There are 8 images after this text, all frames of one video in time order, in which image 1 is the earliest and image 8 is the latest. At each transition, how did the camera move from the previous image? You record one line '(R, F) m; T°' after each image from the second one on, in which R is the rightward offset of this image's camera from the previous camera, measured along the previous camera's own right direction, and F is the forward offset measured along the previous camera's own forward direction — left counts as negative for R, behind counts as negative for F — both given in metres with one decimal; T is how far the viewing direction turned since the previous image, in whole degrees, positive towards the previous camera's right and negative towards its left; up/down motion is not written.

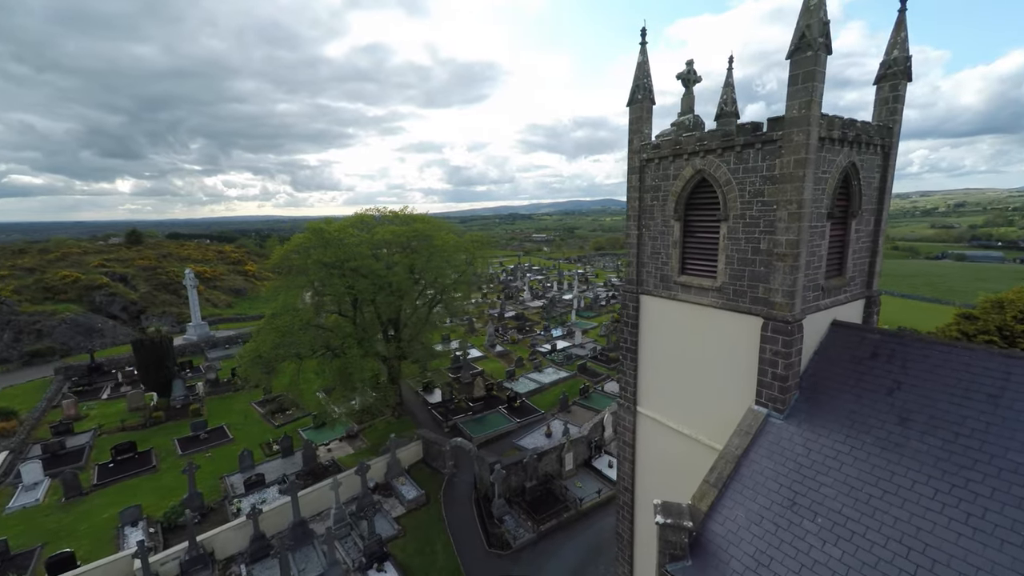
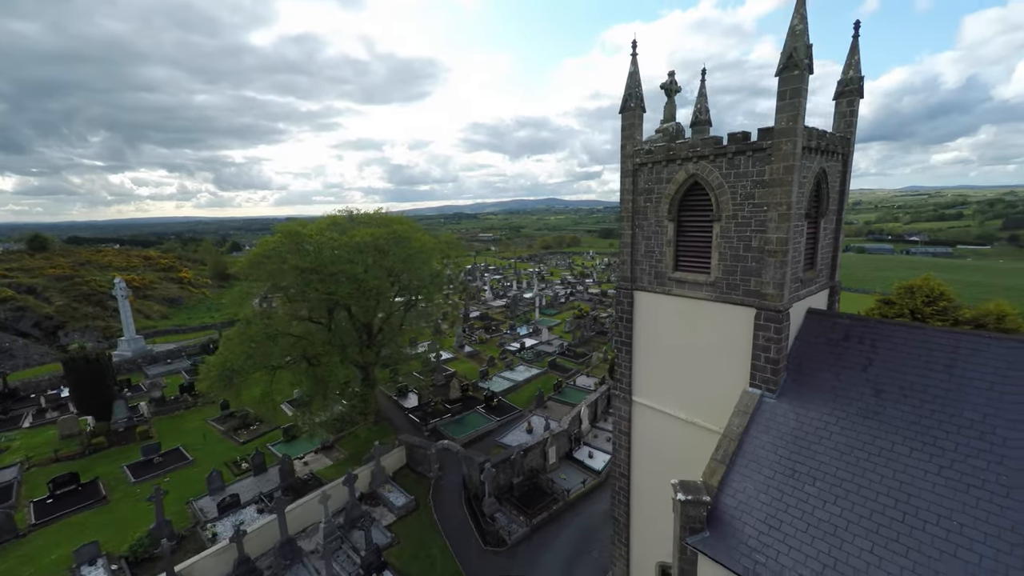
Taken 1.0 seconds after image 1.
(-1.8, -0.2) m; +7°
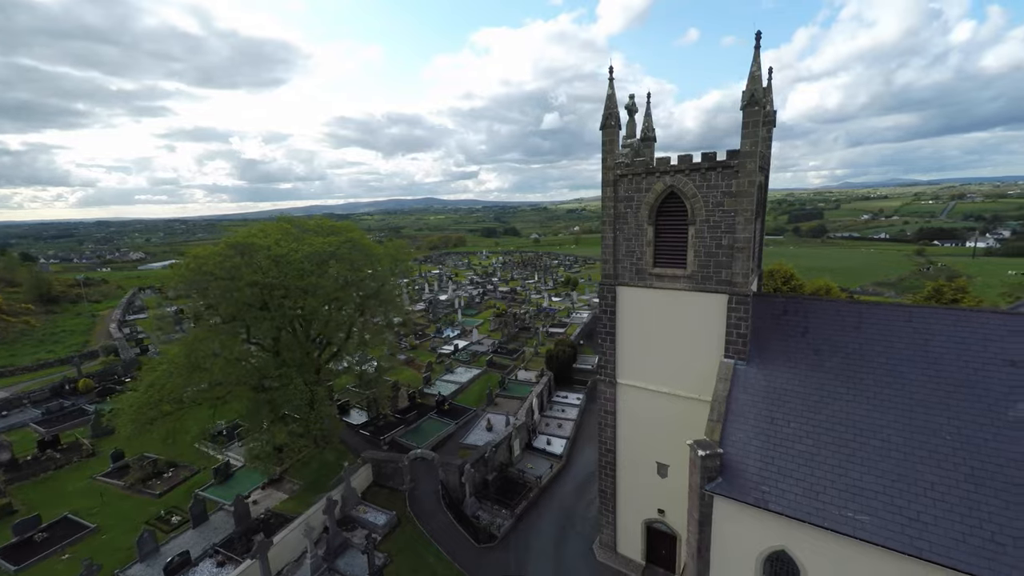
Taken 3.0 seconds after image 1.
(-4.2, -0.2) m; +16°
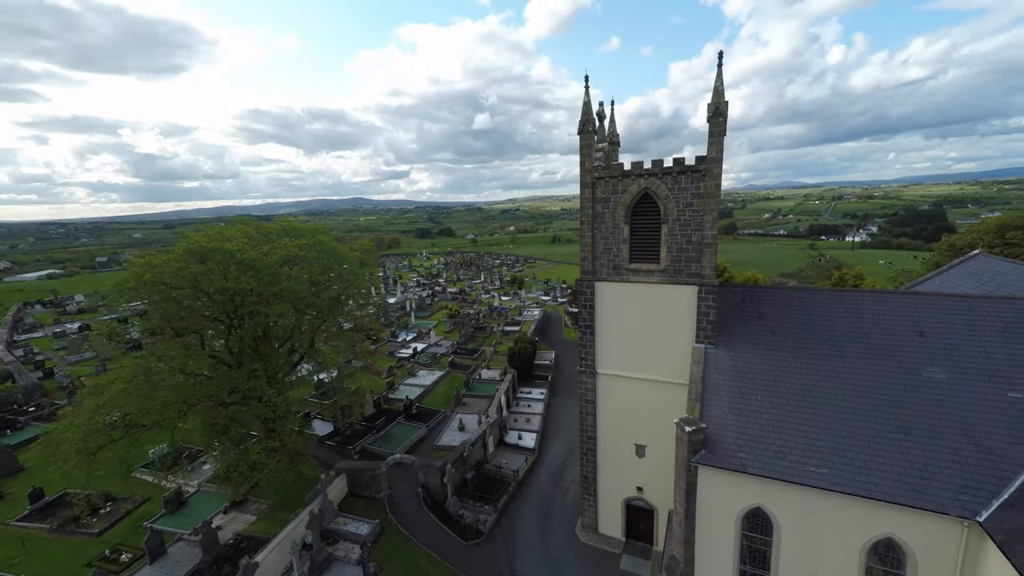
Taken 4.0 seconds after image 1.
(-2.0, -0.3) m; +9°
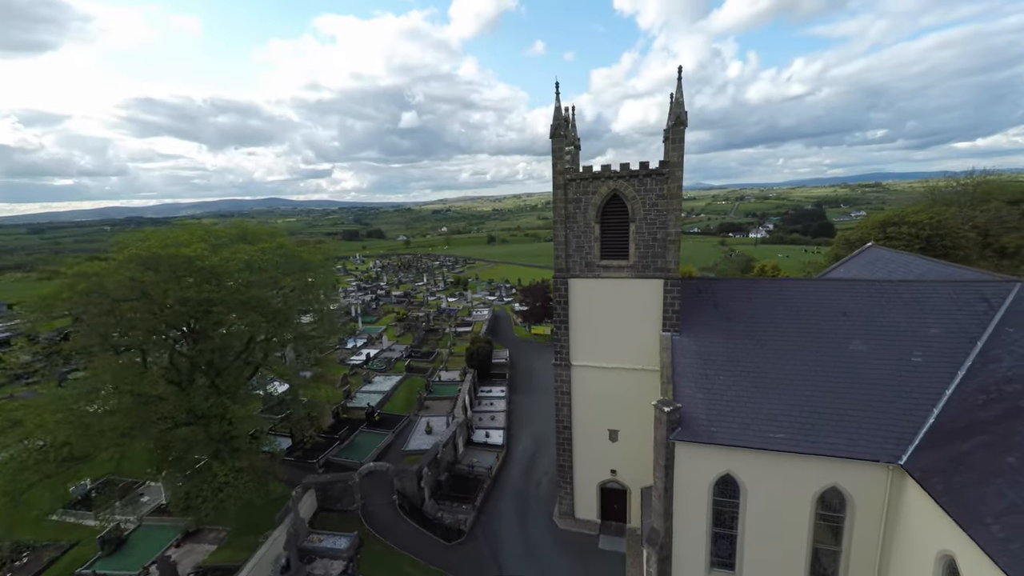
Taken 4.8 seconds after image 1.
(-1.8, -0.3) m; +9°
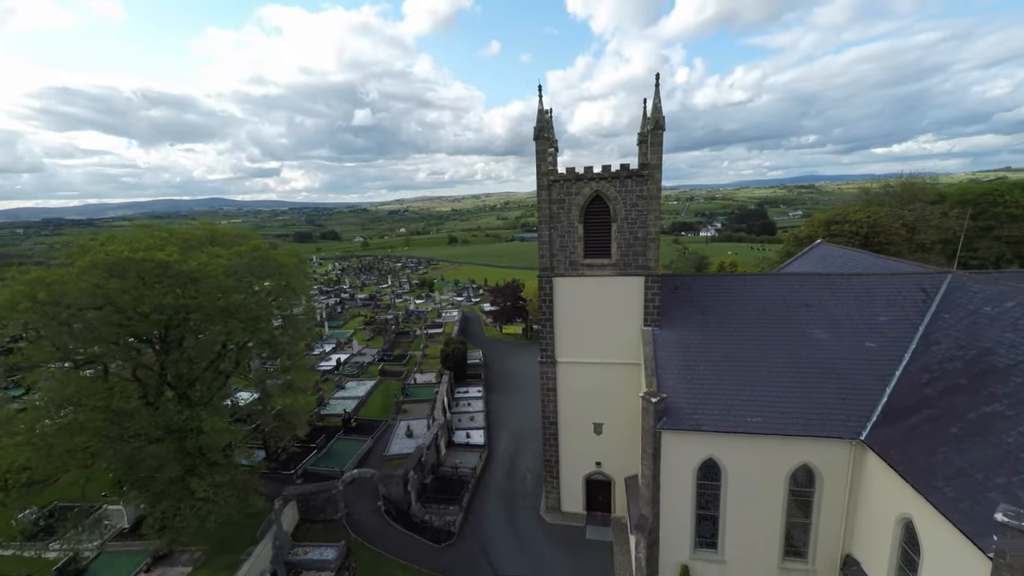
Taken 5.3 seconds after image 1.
(-1.1, -0.2) m; +5°
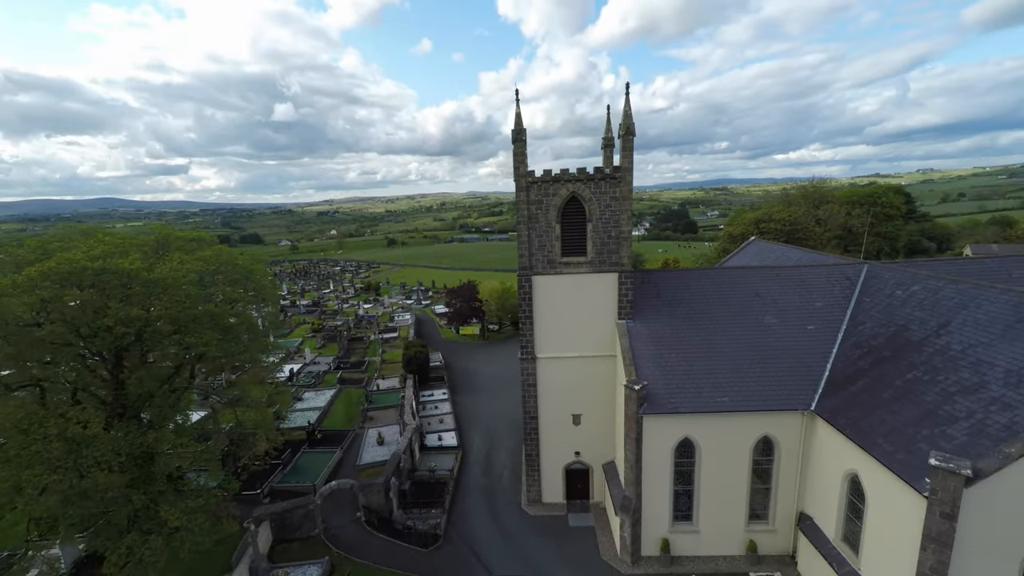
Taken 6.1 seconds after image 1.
(-1.9, -0.2) m; +8°
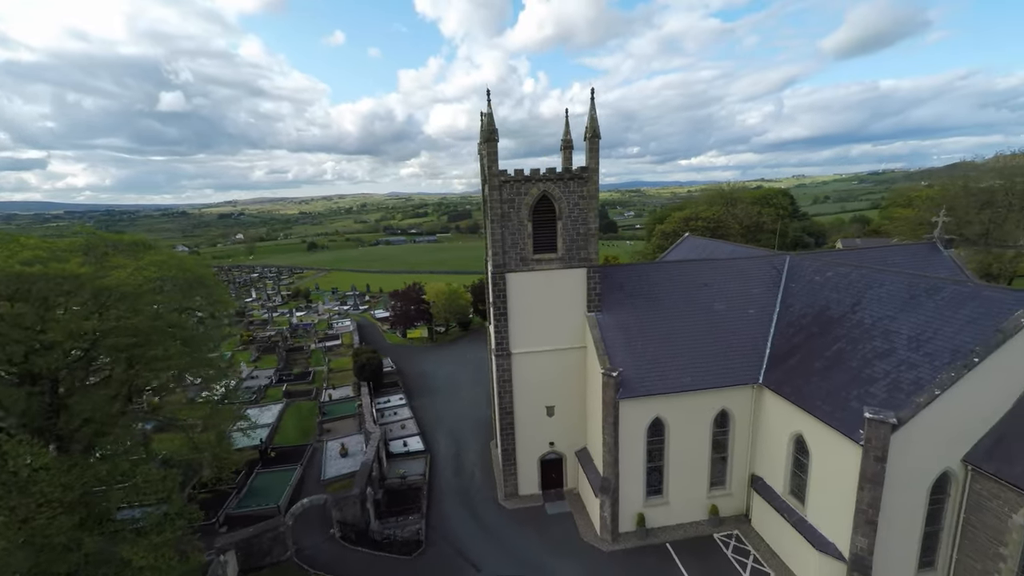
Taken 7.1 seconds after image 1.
(-2.1, -0.1) m; +10°
